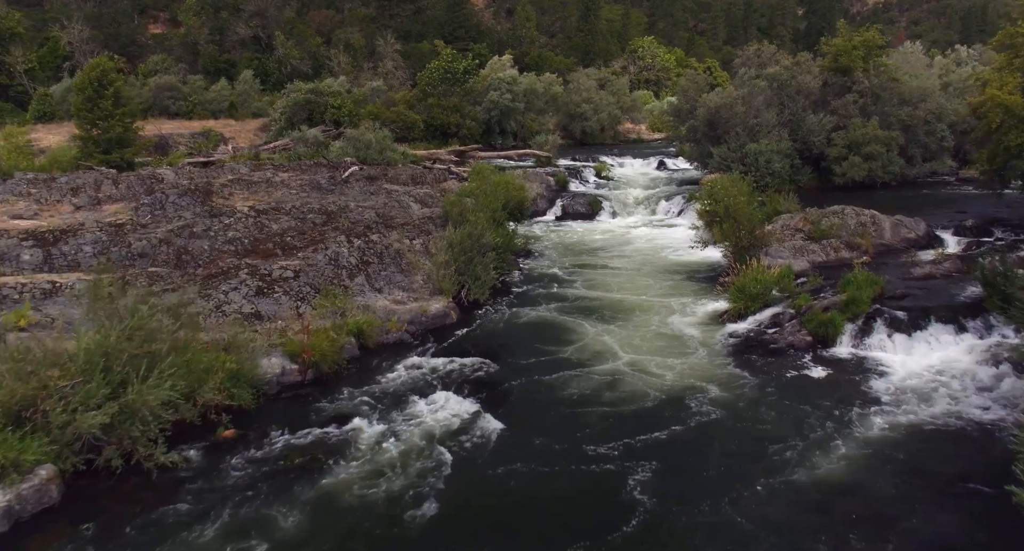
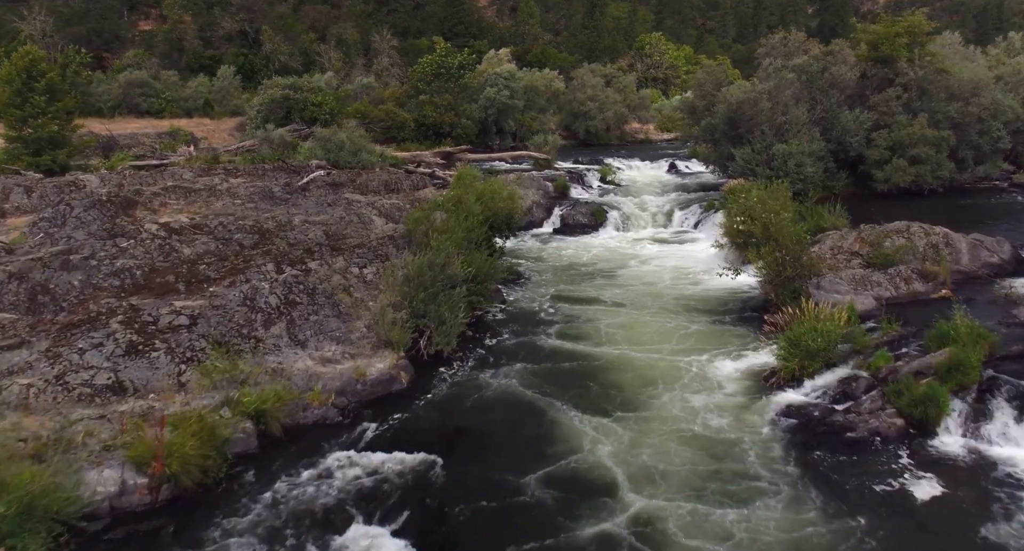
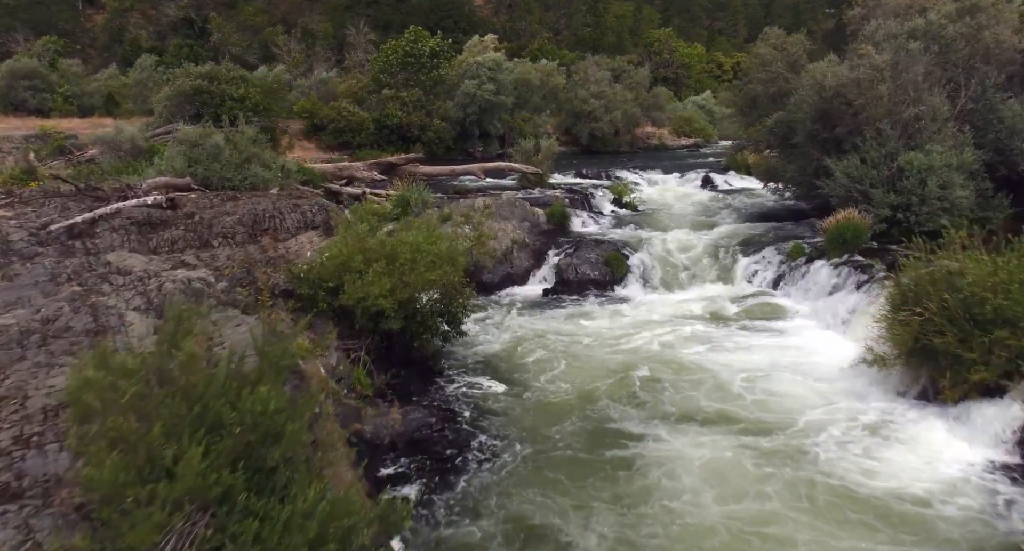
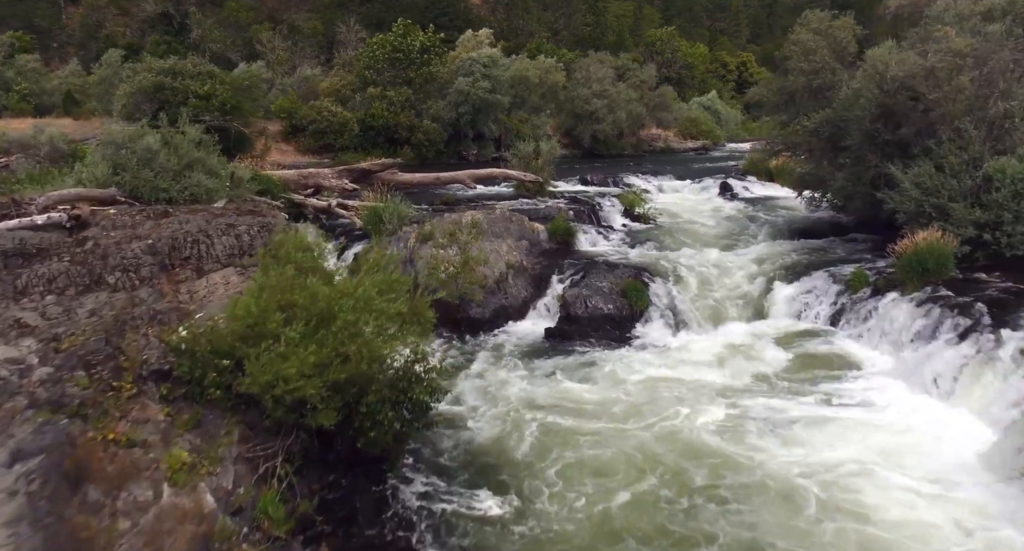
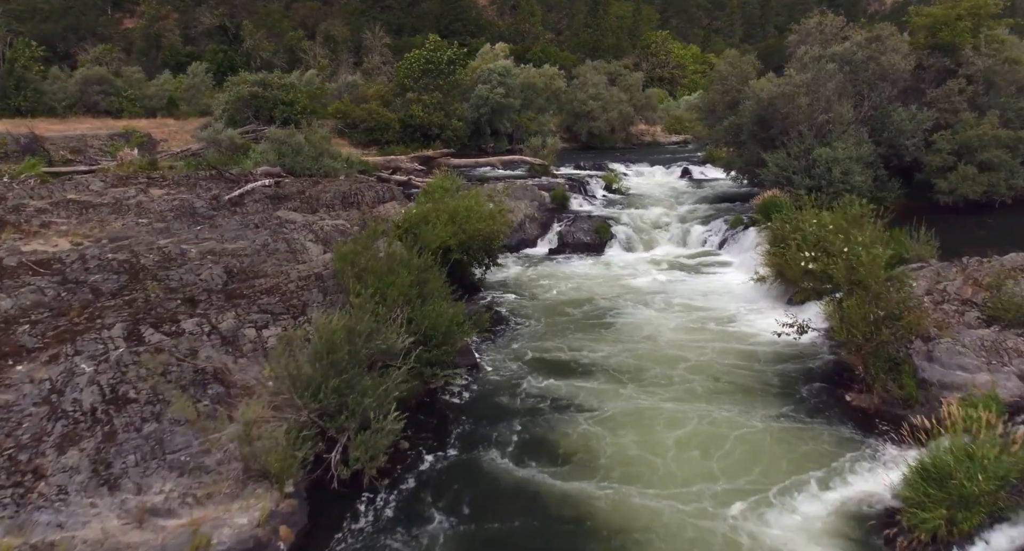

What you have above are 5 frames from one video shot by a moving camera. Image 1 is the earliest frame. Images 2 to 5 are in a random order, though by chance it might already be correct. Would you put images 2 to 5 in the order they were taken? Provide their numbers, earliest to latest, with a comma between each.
2, 5, 3, 4
